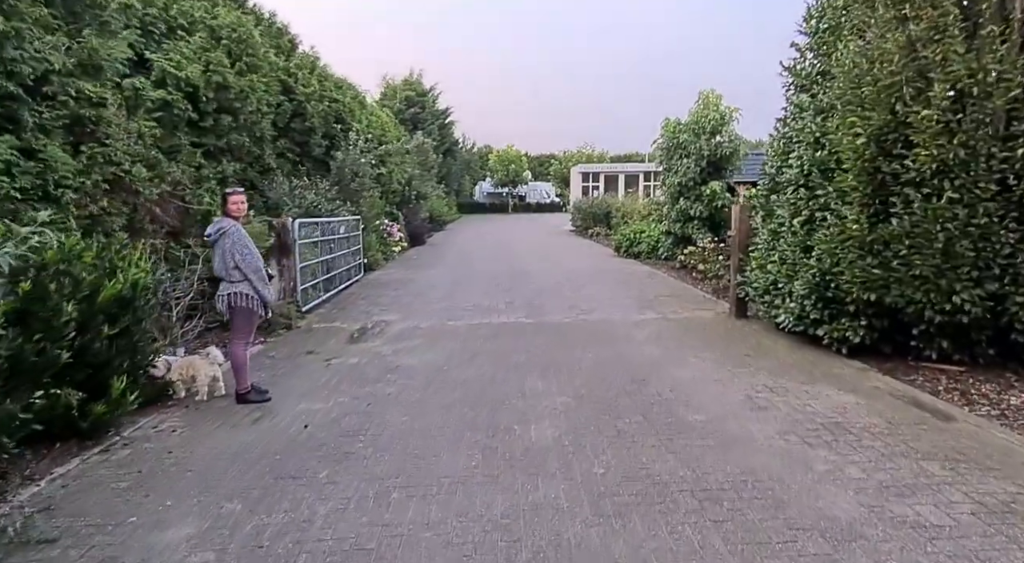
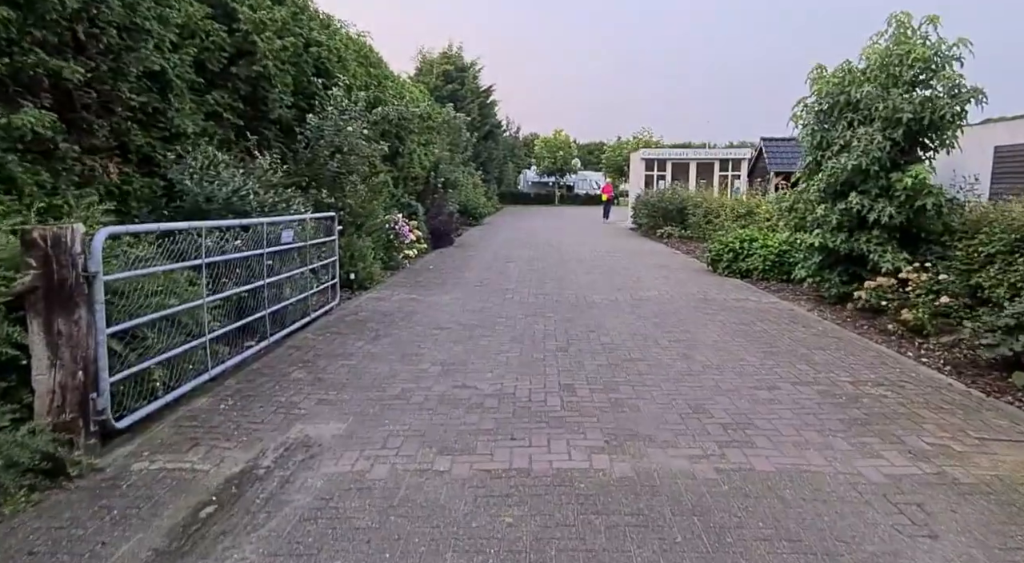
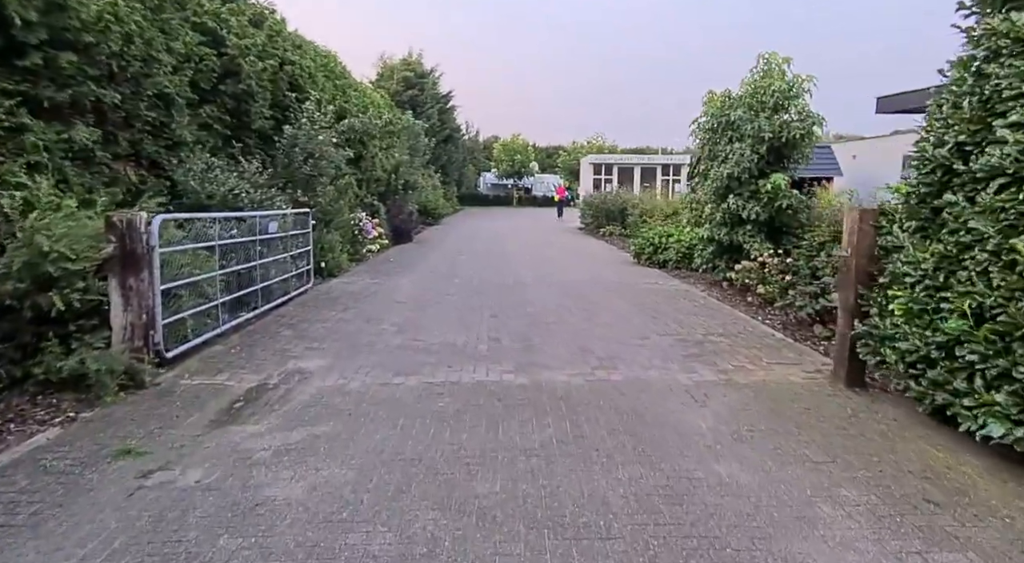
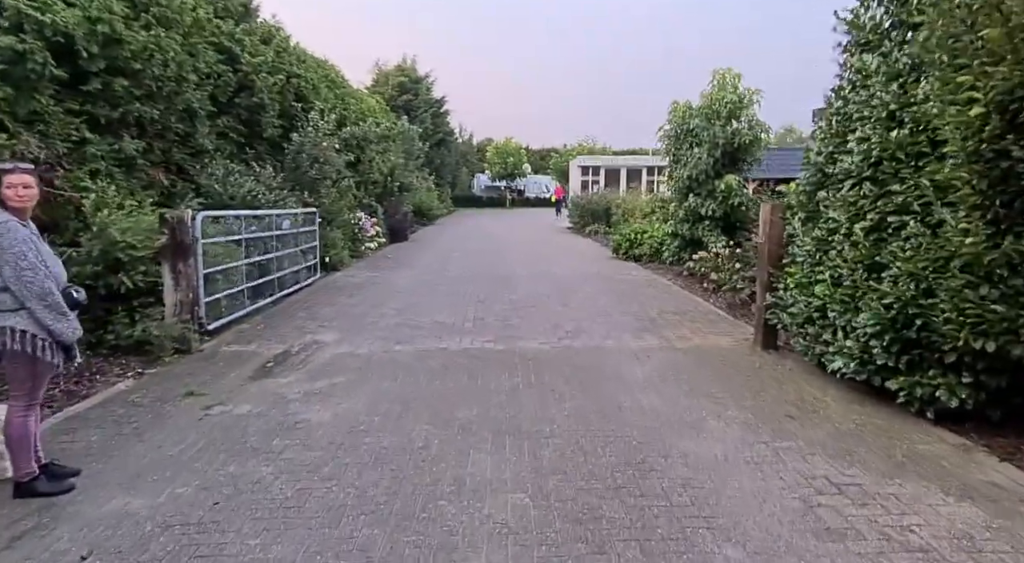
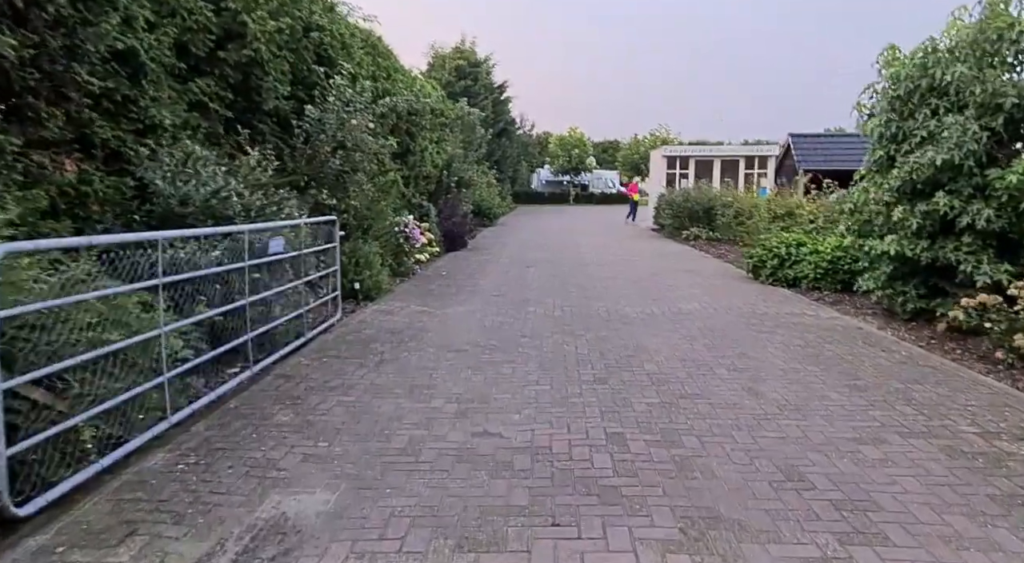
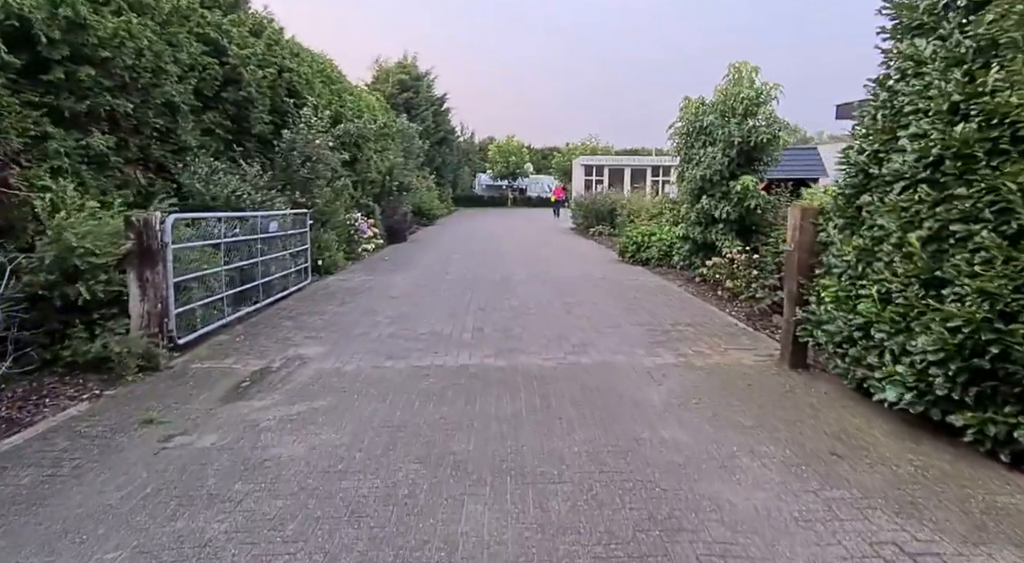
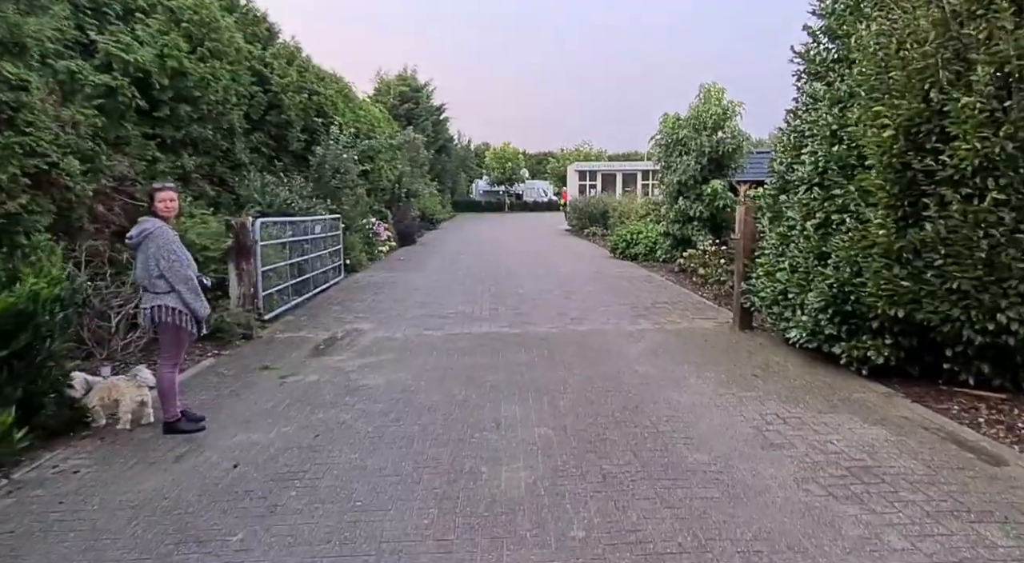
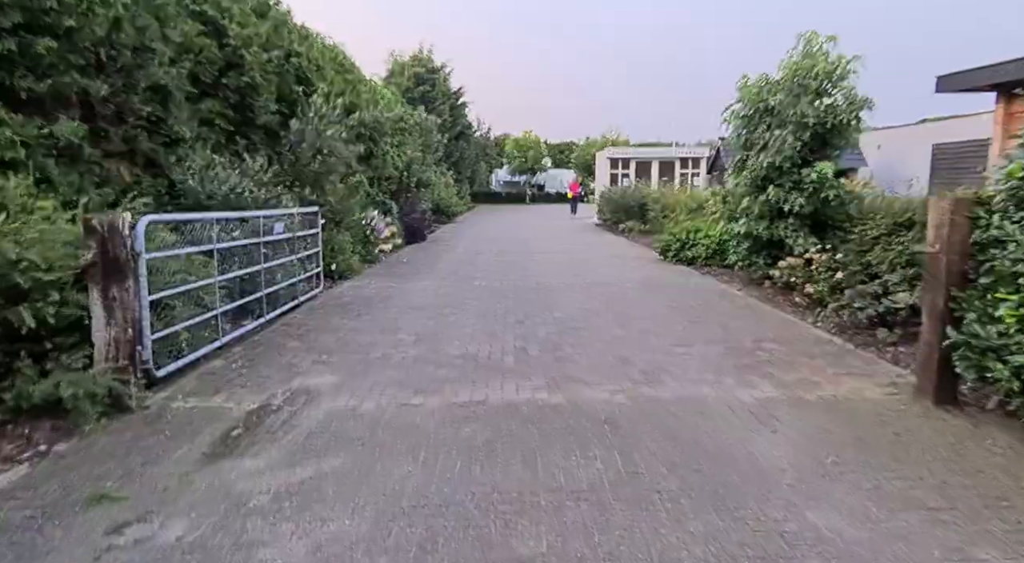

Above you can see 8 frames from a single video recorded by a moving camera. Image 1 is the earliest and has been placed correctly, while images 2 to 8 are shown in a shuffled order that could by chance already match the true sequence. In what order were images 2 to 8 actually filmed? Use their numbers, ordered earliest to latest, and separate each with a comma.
7, 4, 6, 3, 8, 2, 5
